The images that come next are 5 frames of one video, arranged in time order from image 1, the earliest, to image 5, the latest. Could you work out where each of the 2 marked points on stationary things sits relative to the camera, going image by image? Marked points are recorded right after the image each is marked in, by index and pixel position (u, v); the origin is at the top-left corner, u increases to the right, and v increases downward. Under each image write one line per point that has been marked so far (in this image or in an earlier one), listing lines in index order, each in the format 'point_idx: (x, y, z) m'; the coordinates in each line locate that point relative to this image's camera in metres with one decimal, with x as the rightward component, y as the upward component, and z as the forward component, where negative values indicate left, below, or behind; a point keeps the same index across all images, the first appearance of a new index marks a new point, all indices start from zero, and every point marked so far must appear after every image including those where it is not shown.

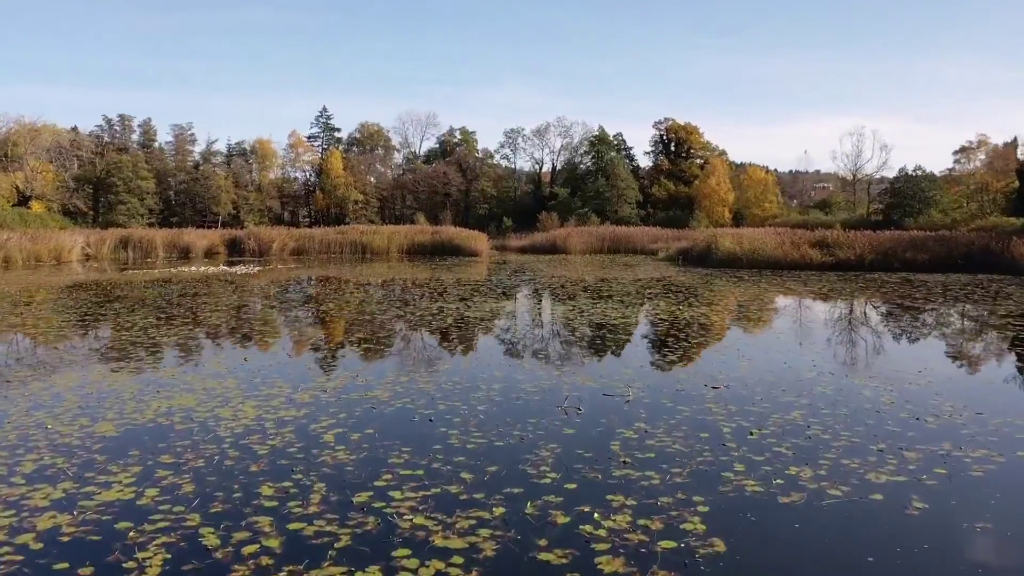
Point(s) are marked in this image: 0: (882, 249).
0: (+7.5, +0.8, +19.1) m
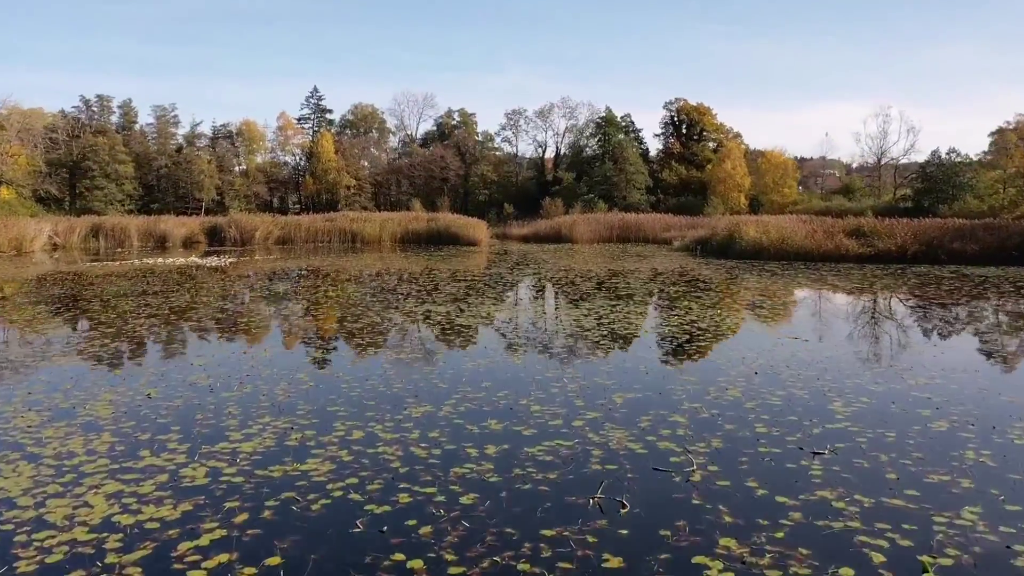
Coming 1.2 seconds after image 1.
0: (+7.6, +0.9, +17.1) m
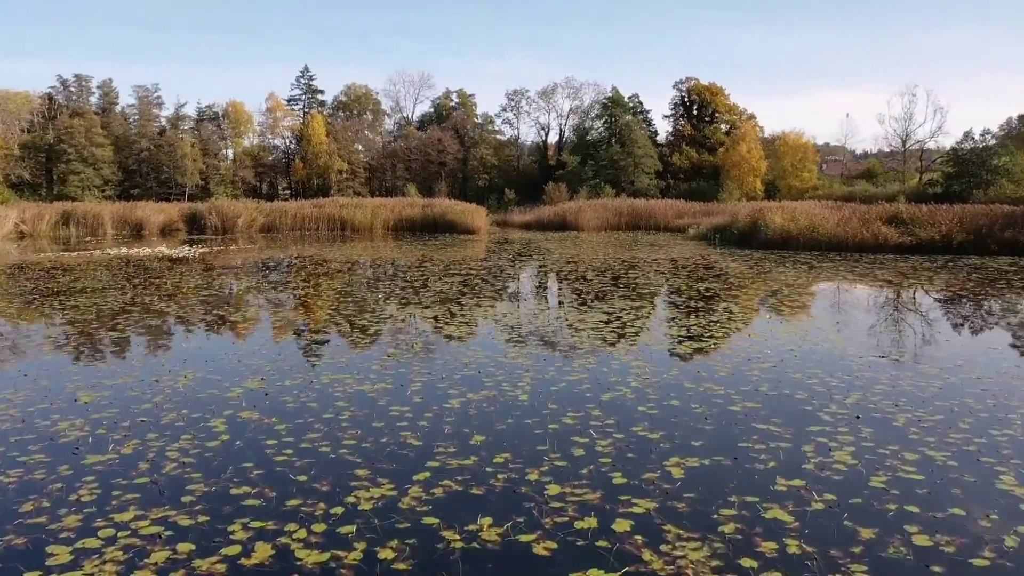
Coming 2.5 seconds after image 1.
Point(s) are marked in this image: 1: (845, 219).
0: (+7.6, +1.0, +15.3) m
1: (+6.0, +1.2, +16.7) m
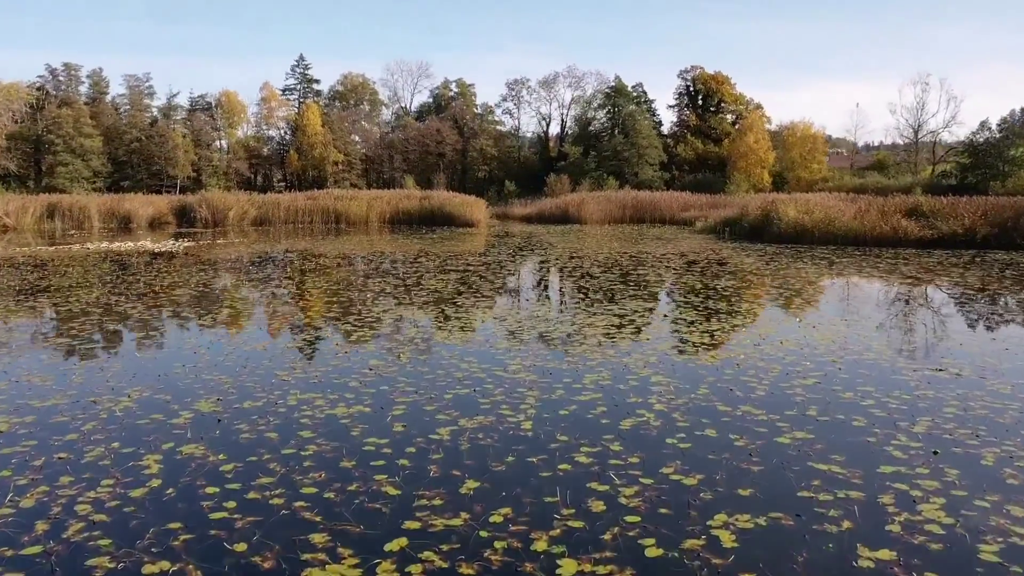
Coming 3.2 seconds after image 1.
0: (+7.6, +1.1, +14.5) m
1: (+6.0, +1.3, +15.9) m
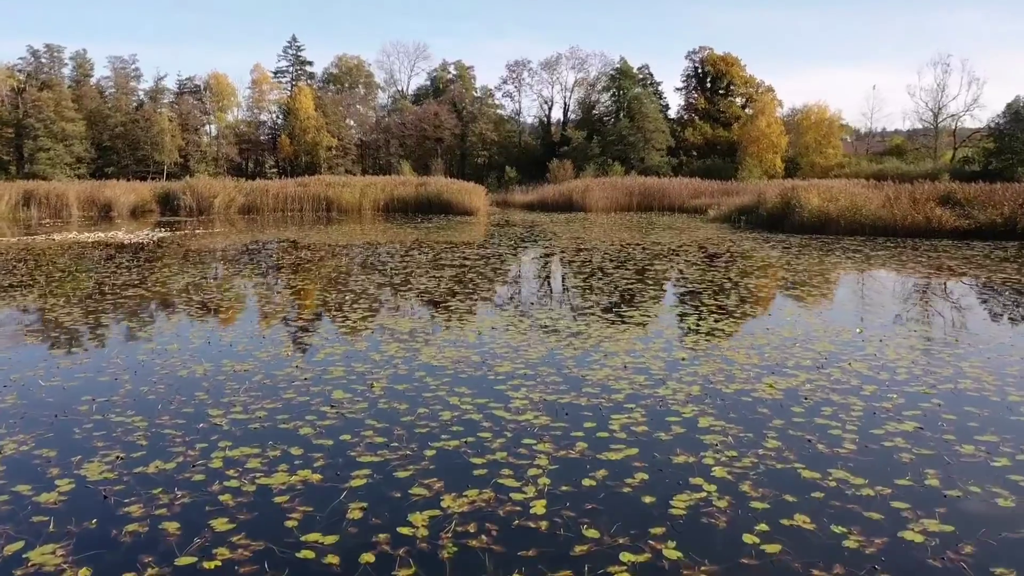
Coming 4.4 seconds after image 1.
0: (+7.6, +1.2, +13.3) m
1: (+6.0, +1.4, +14.7) m
